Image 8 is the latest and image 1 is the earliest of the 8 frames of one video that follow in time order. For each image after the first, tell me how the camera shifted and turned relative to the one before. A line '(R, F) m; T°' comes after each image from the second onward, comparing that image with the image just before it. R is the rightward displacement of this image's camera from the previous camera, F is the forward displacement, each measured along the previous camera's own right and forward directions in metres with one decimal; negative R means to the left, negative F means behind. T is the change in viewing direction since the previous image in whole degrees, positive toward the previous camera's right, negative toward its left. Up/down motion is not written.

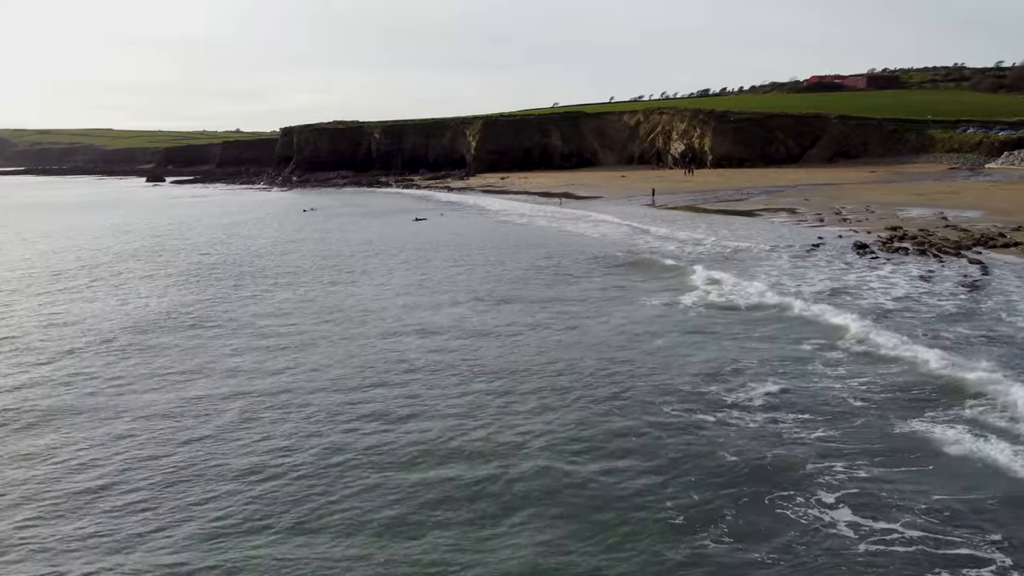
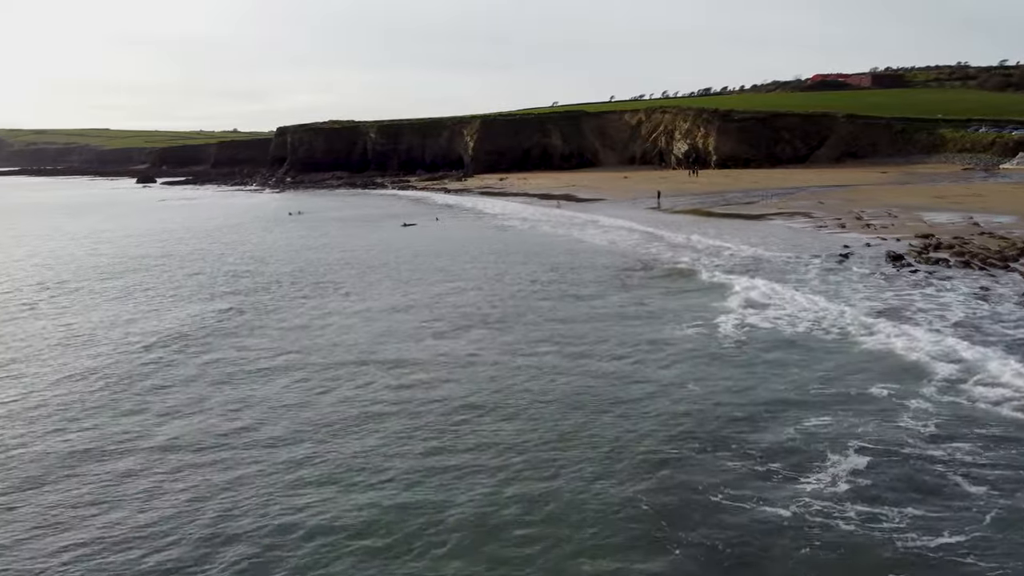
(-0.1, +2.5) m; 0°
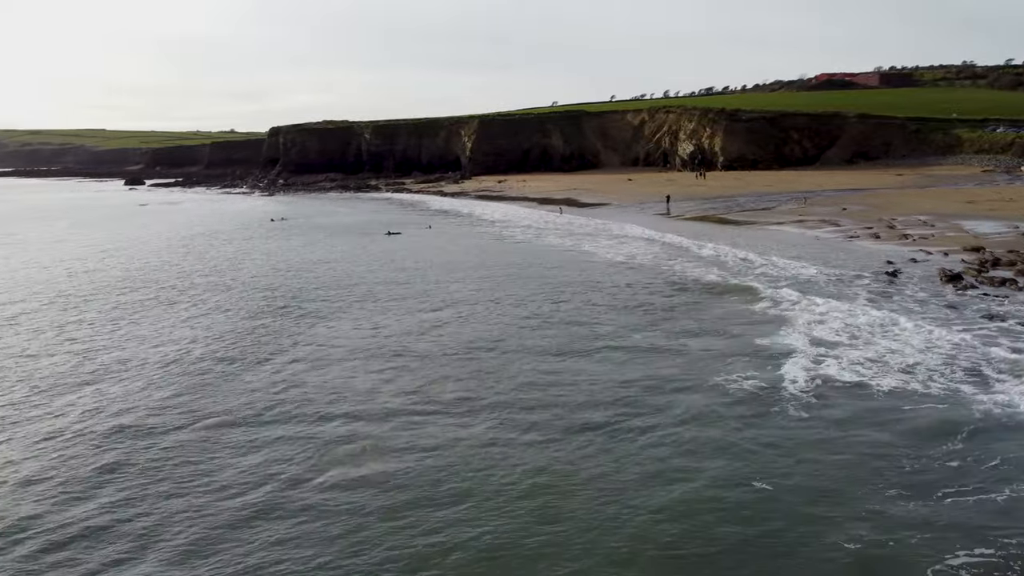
(-0.1, +3.4) m; 0°
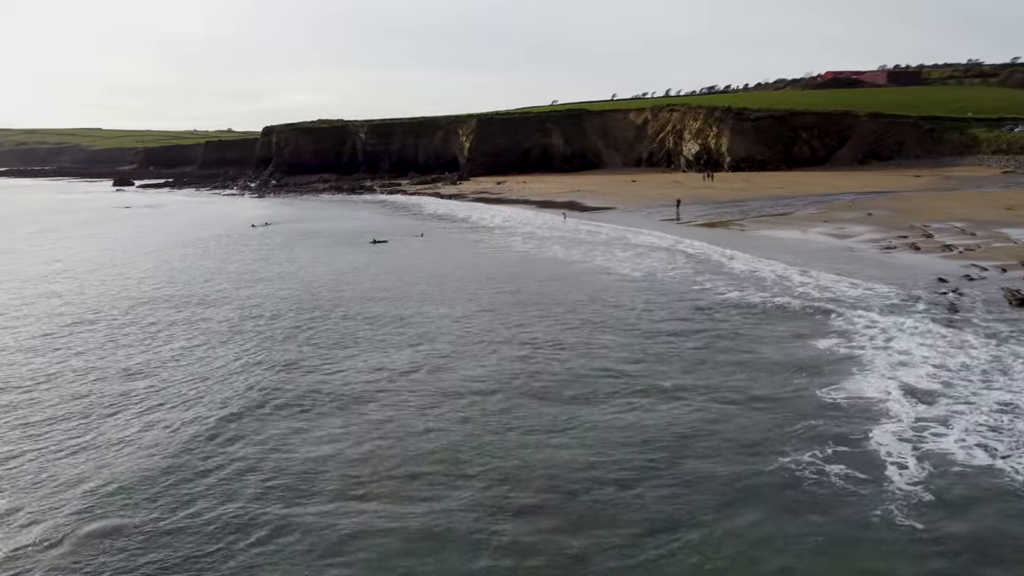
(-0.1, +3.1) m; 0°
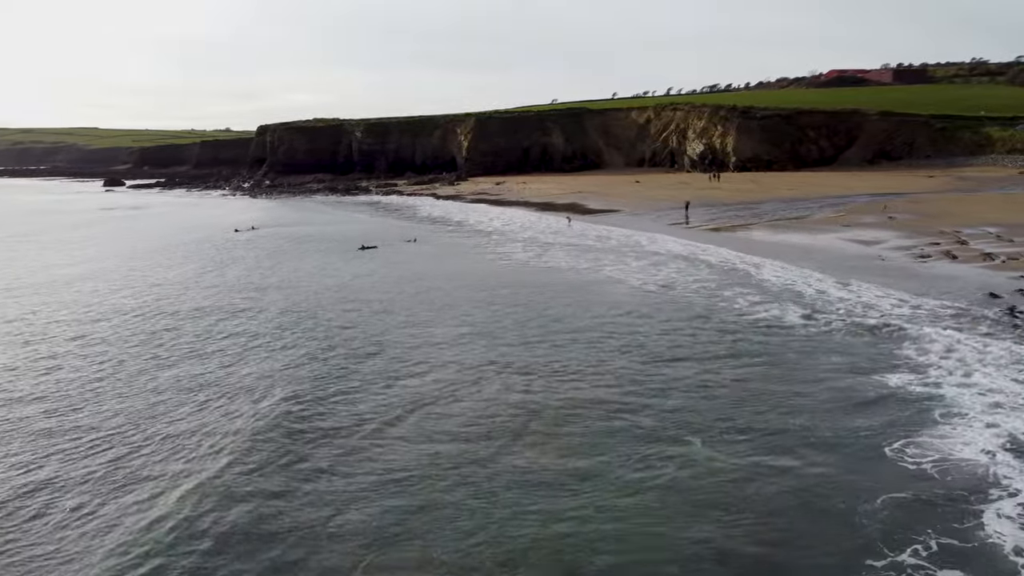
(-0.1, +2.5) m; 0°
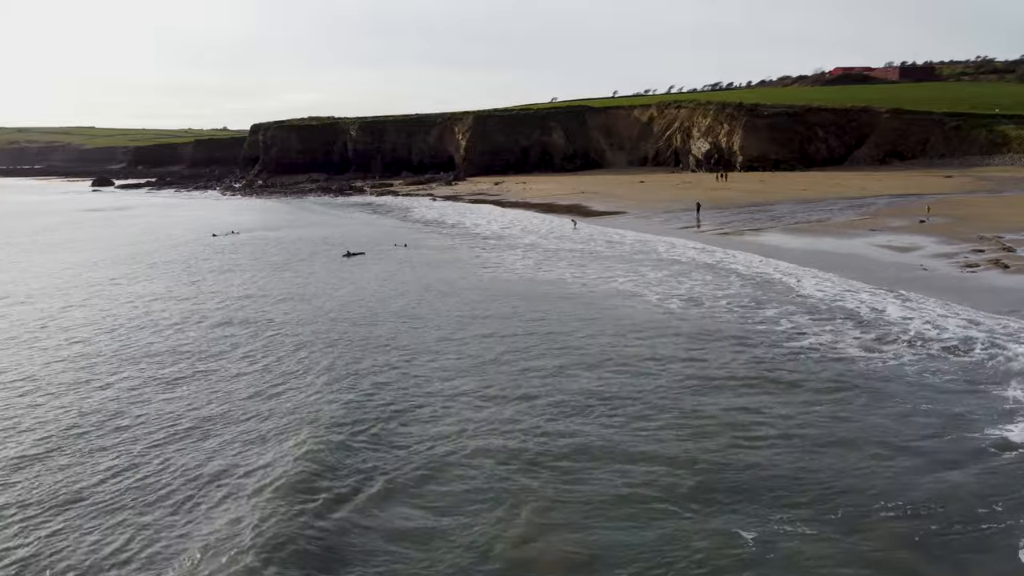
(-0.1, +2.7) m; 0°
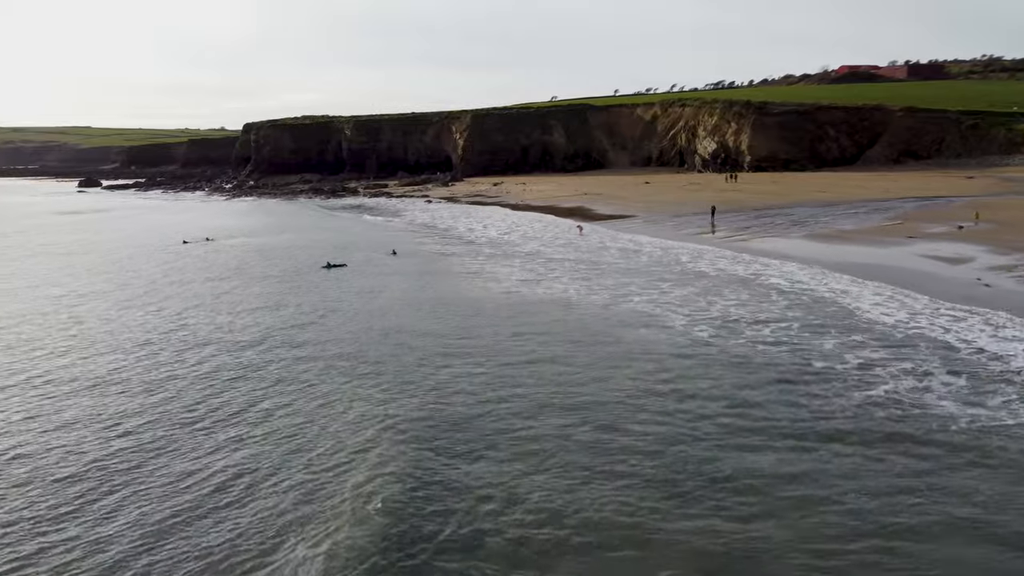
(-0.1, +3.1) m; 0°
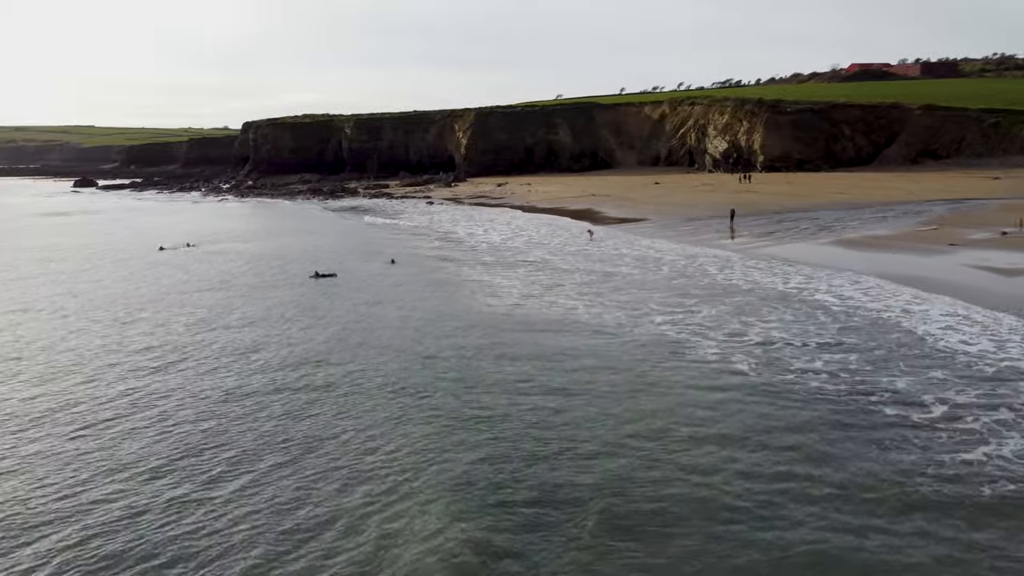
(-0.1, +2.4) m; 0°
